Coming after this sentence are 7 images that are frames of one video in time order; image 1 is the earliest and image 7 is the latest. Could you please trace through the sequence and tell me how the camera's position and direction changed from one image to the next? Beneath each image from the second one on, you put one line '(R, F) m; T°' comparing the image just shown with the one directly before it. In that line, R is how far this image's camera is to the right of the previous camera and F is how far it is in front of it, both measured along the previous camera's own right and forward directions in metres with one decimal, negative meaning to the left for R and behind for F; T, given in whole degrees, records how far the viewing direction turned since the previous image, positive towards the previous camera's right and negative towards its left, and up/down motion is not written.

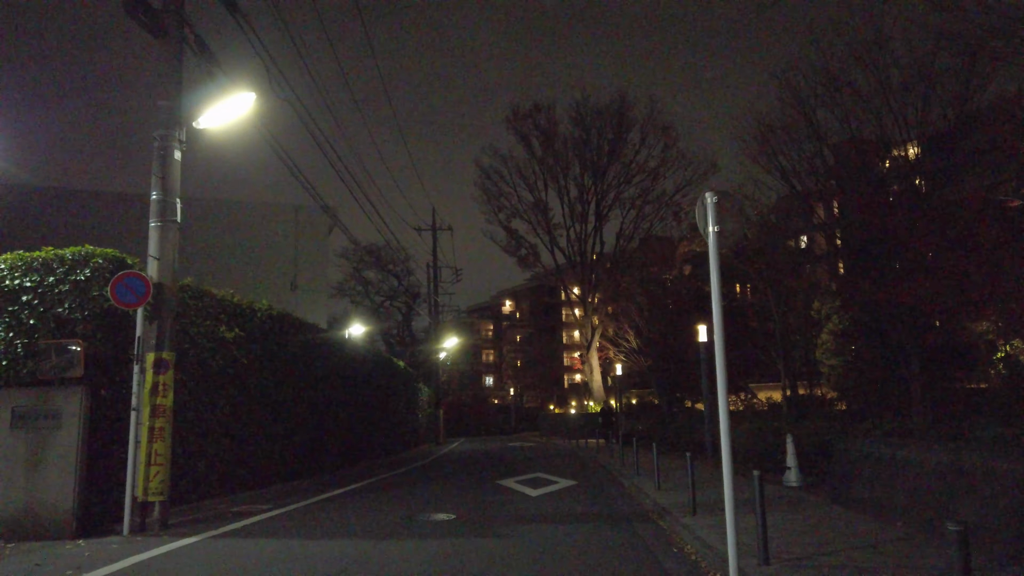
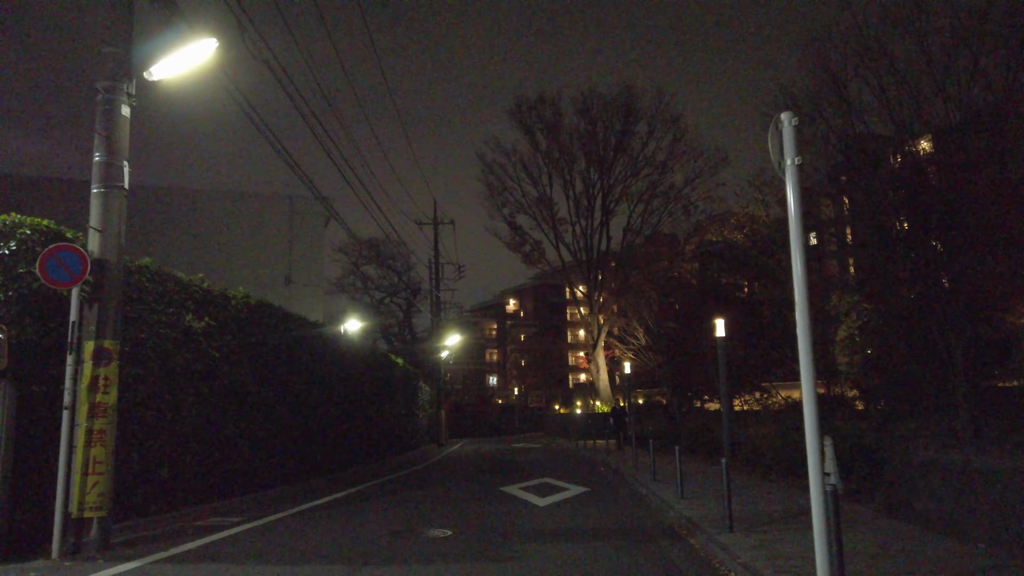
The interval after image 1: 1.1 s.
(0.0, +1.1) m; 0°
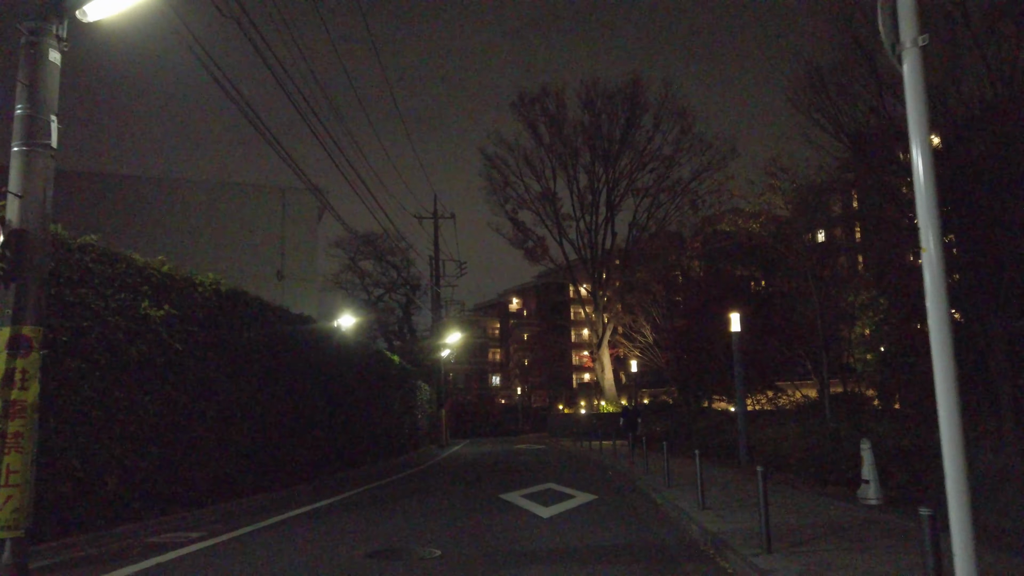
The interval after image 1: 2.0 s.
(0.0, +1.0) m; 0°
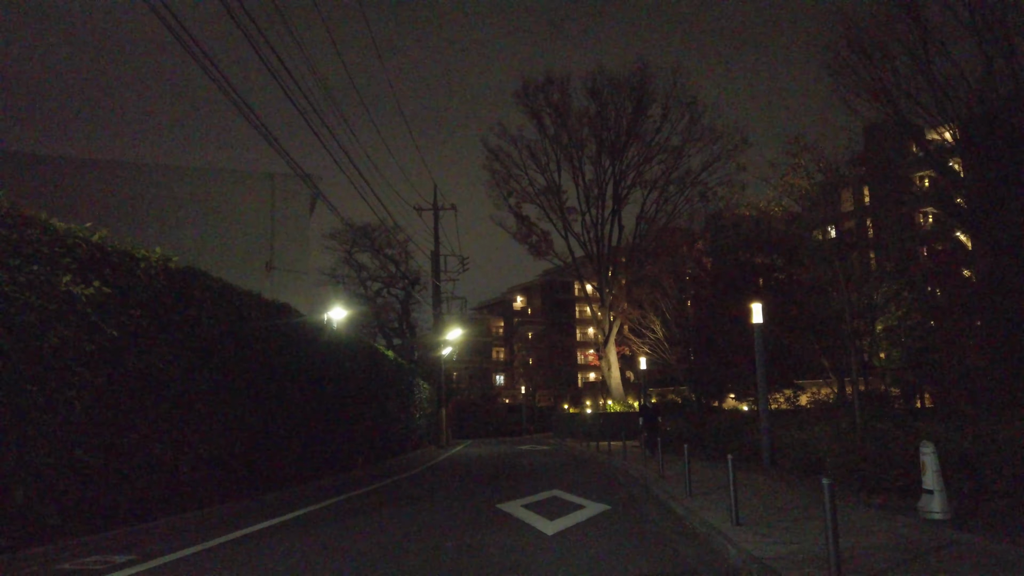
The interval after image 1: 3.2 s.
(+0.1, +1.3) m; 0°
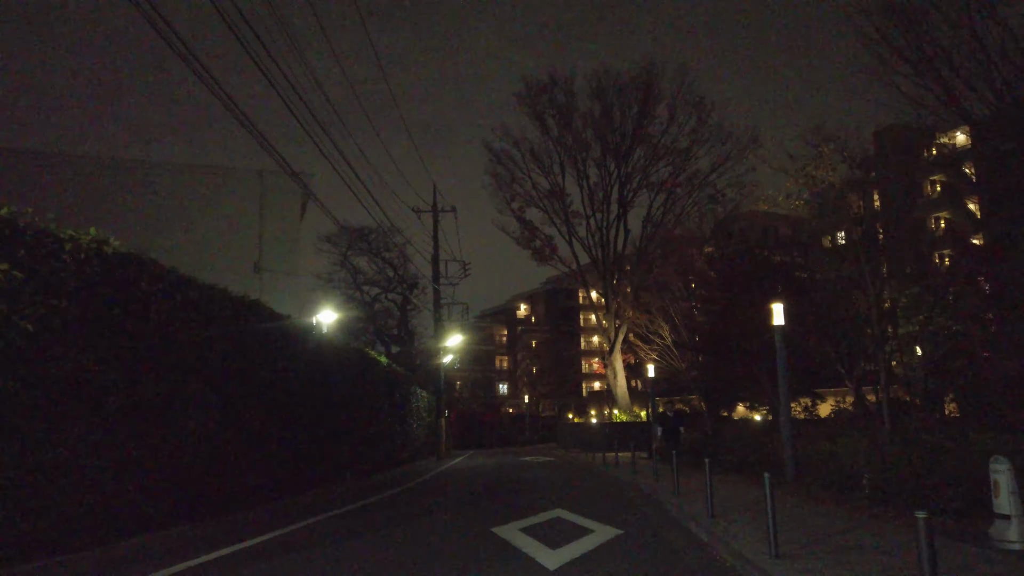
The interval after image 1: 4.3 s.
(+0.1, +1.1) m; 0°
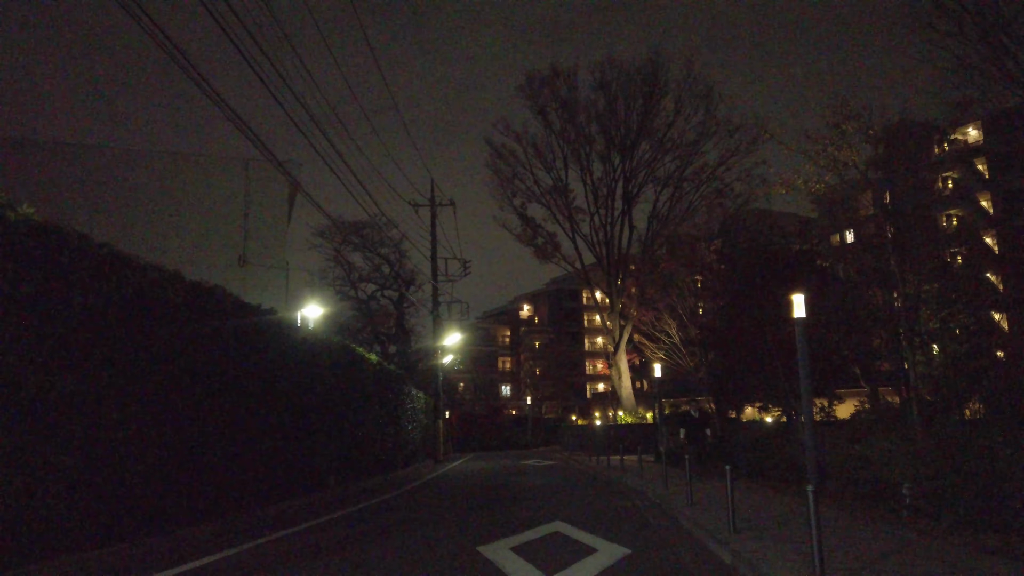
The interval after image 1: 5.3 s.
(+0.1, +1.1) m; 0°
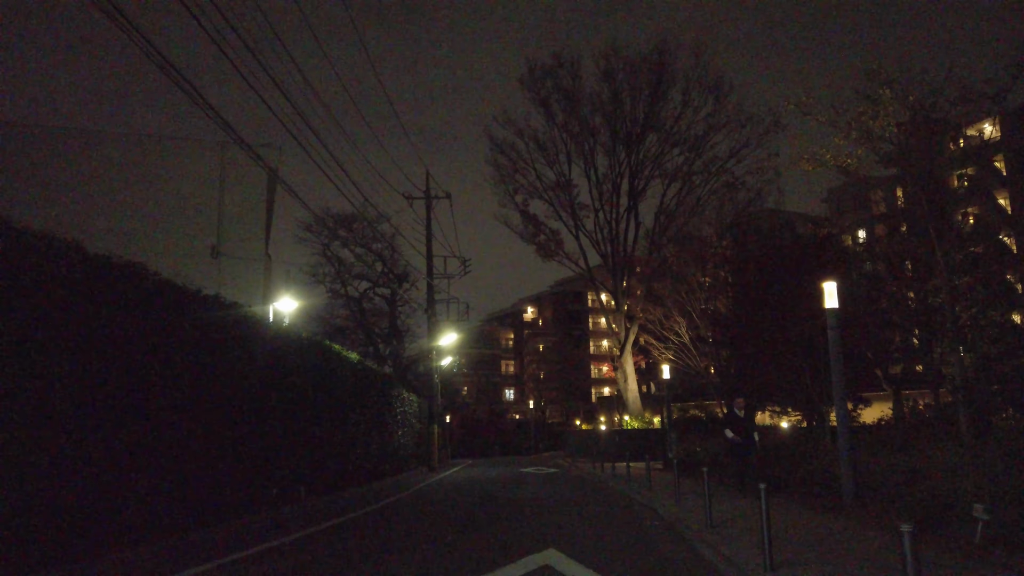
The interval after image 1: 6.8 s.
(+0.2, +1.5) m; 0°
